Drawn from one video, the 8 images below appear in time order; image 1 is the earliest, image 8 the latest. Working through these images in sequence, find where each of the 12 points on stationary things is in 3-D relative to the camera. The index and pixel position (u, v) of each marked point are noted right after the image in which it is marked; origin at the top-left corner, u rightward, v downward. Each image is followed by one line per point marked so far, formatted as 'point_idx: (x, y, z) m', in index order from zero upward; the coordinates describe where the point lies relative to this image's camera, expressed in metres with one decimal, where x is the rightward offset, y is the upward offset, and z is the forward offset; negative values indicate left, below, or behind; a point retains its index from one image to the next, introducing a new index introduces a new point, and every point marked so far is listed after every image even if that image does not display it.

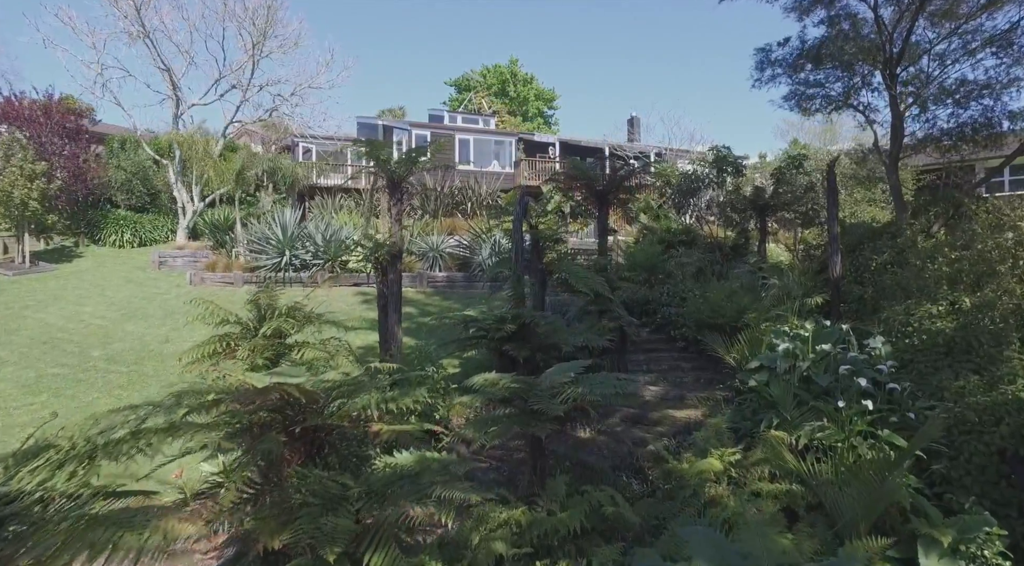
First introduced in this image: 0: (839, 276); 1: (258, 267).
0: (+3.9, +0.1, +8.0) m
1: (-4.6, +0.3, +12.2) m
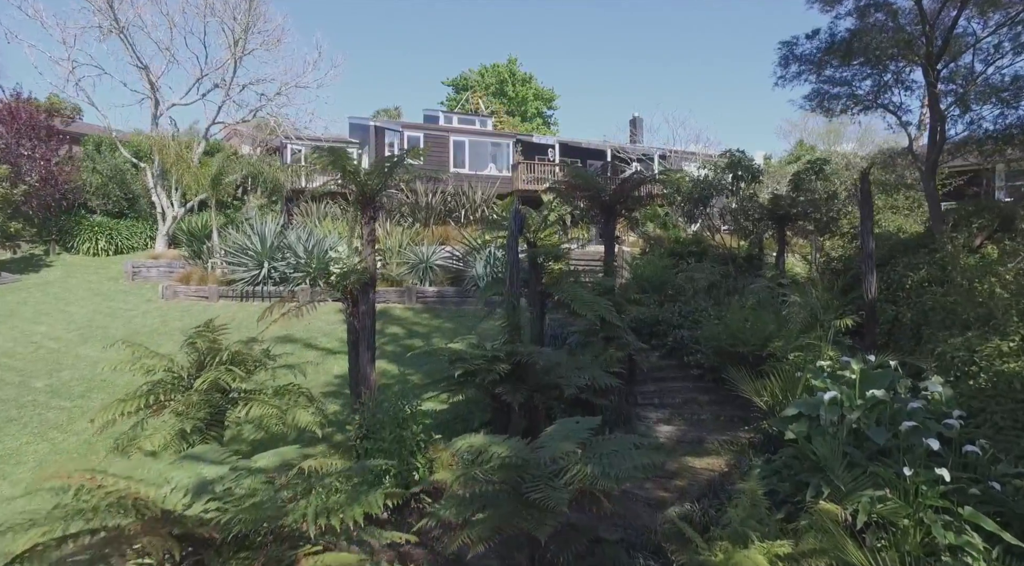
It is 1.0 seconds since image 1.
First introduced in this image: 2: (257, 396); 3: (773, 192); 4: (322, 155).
0: (+3.8, -0.2, +7.1) m
1: (-4.6, 0.0, +11.3) m
2: (-1.5, -0.7, +4.0) m
3: (+4.2, +1.5, +10.8) m
4: (-1.4, +0.9, +5.0) m
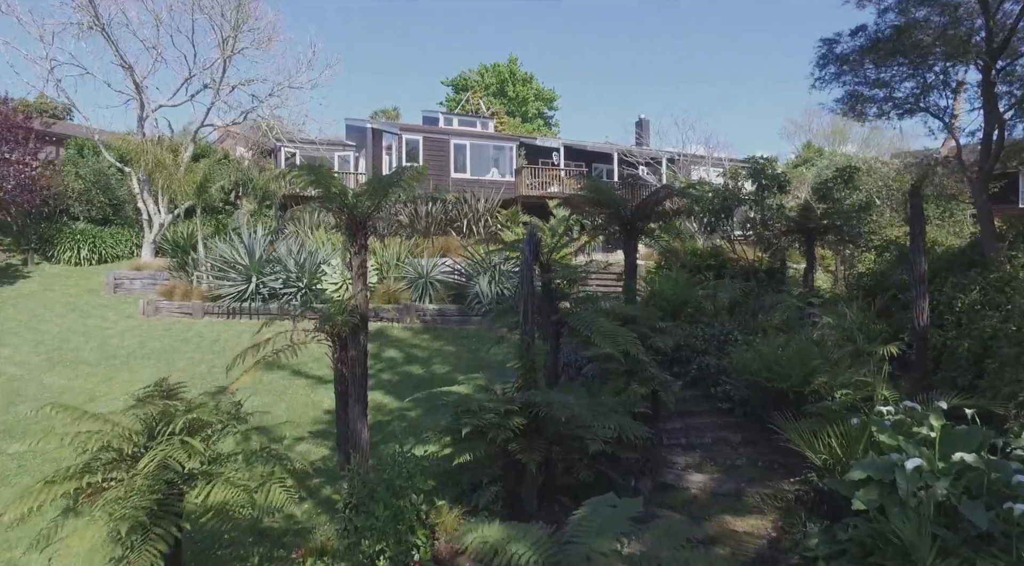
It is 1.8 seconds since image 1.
0: (+3.9, -0.4, +6.4) m
1: (-4.6, -0.2, +10.5) m
2: (-1.4, -0.9, +3.3) m
3: (+4.3, +1.2, +10.1) m
4: (-1.3, +0.7, +4.3) m
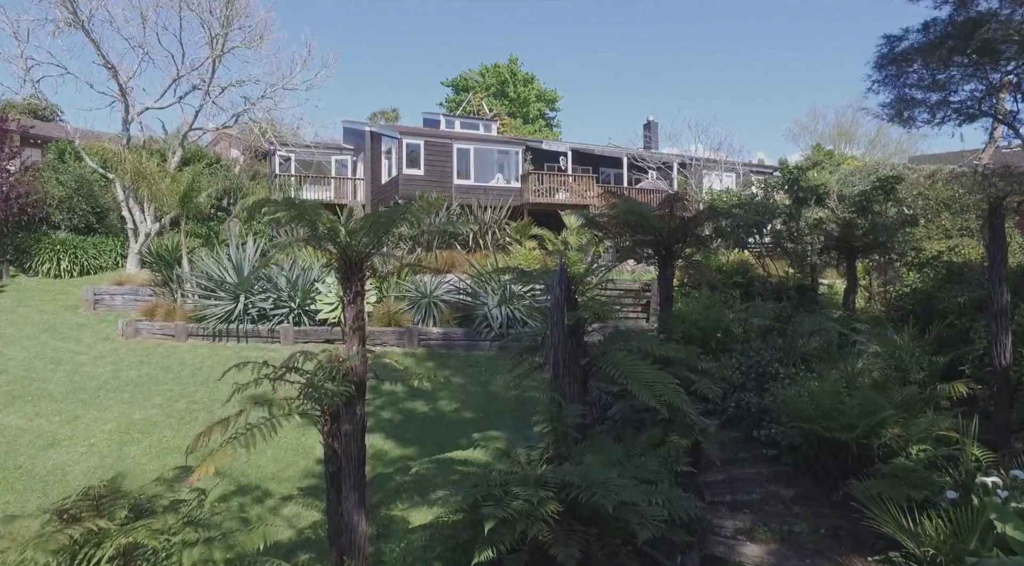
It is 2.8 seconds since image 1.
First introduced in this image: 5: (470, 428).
0: (+4.1, -0.7, +5.5) m
1: (-4.4, -0.5, +9.7) m
2: (-1.2, -1.2, +2.4) m
3: (+4.4, +0.9, +9.3) m
4: (-1.1, +0.4, +3.4) m
5: (-0.4, -1.4, +6.5) m
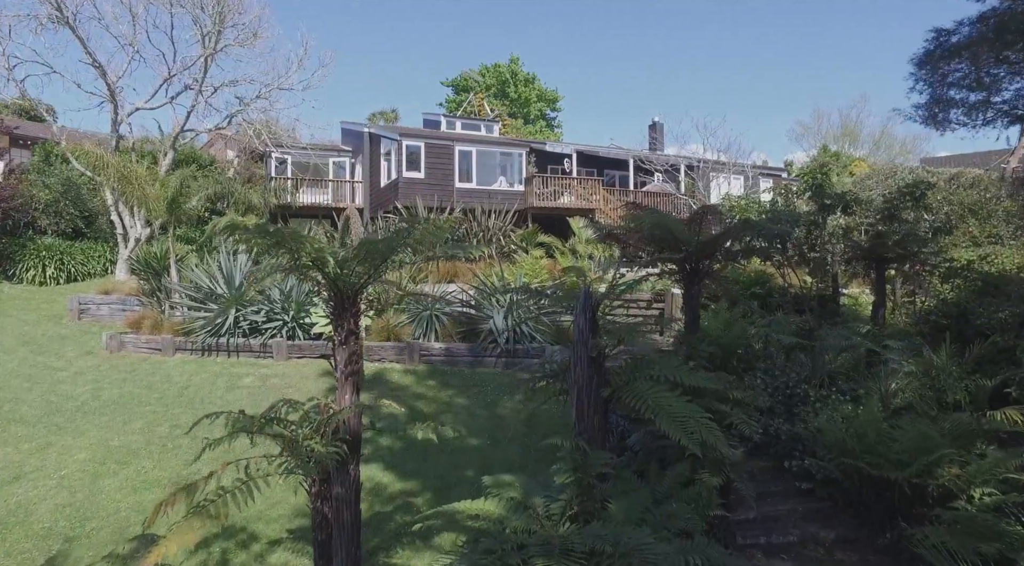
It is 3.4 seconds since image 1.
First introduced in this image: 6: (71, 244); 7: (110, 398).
0: (+4.2, -0.8, +5.0) m
1: (-4.3, -0.6, +9.2) m
2: (-1.1, -1.3, +1.9) m
3: (+4.5, +0.8, +8.7) m
4: (-1.0, +0.3, +2.9) m
5: (-0.3, -1.5, +6.0) m
6: (-9.0, +0.8, +13.8) m
7: (-4.4, -1.3, +7.4) m
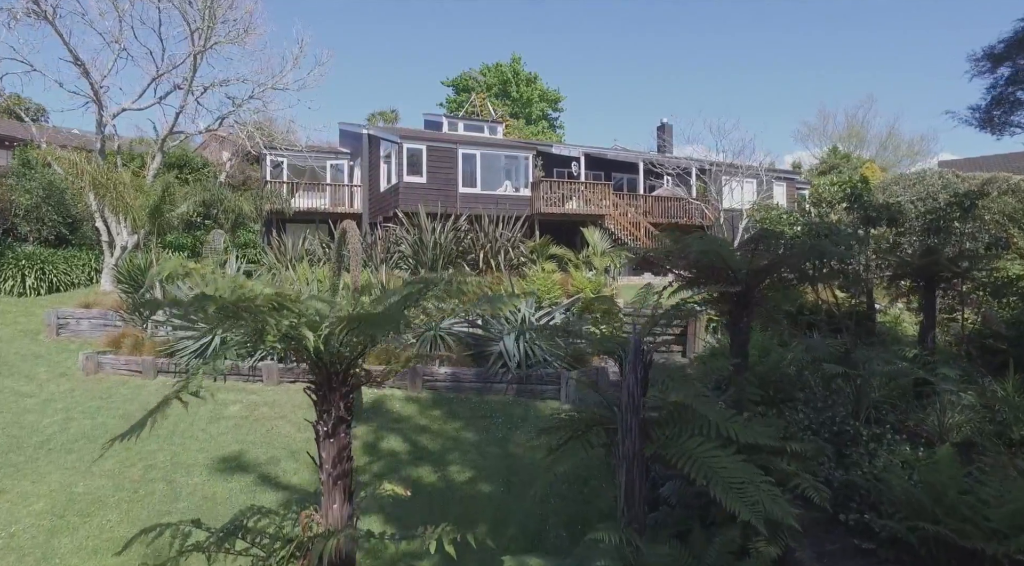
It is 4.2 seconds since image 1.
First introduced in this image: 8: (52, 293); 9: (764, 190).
0: (+4.3, -1.0, +4.3) m
1: (-4.2, -0.8, +8.4) m
2: (-1.0, -1.5, +1.2) m
3: (+4.7, +0.6, +8.0) m
4: (-0.9, +0.1, +2.2) m
5: (-0.2, -1.8, +5.2) m
6: (-8.9, +0.6, +13.1) m
7: (-4.3, -1.5, +6.7) m
8: (-8.5, -0.2, +12.5) m
9: (+6.9, +2.6, +18.6) m
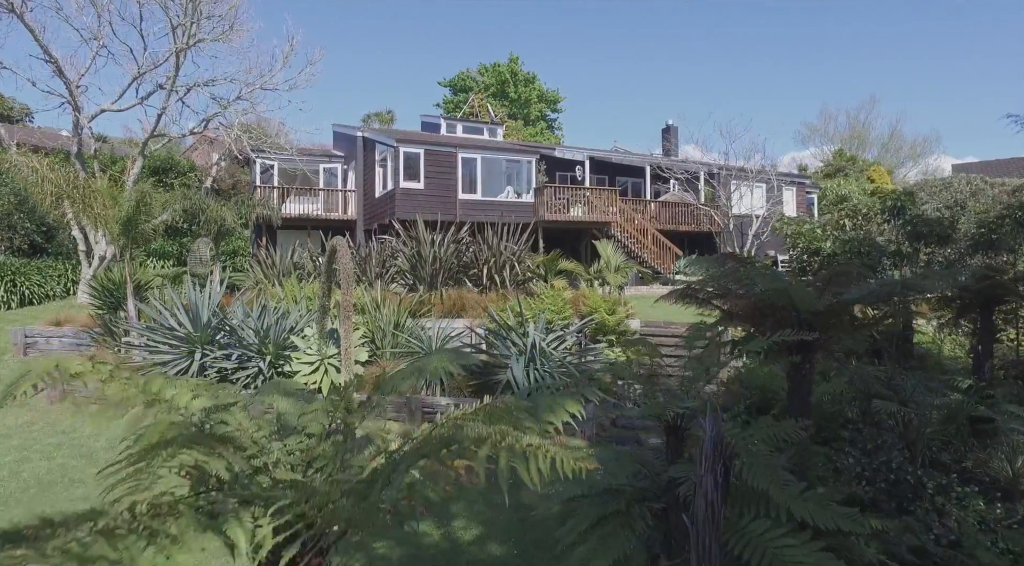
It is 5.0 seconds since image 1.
0: (+4.4, -1.3, +3.6) m
1: (-4.1, -1.0, +7.7) m
2: (-0.9, -1.8, +0.4) m
3: (+4.7, +0.3, +7.3) m
4: (-0.8, -0.2, +1.5) m
5: (-0.1, -2.0, +4.5) m
6: (-8.8, +0.4, +12.3) m
7: (-4.2, -1.7, +5.9) m
8: (-8.4, -0.4, +11.7) m
9: (+7.0, +2.3, +17.9) m
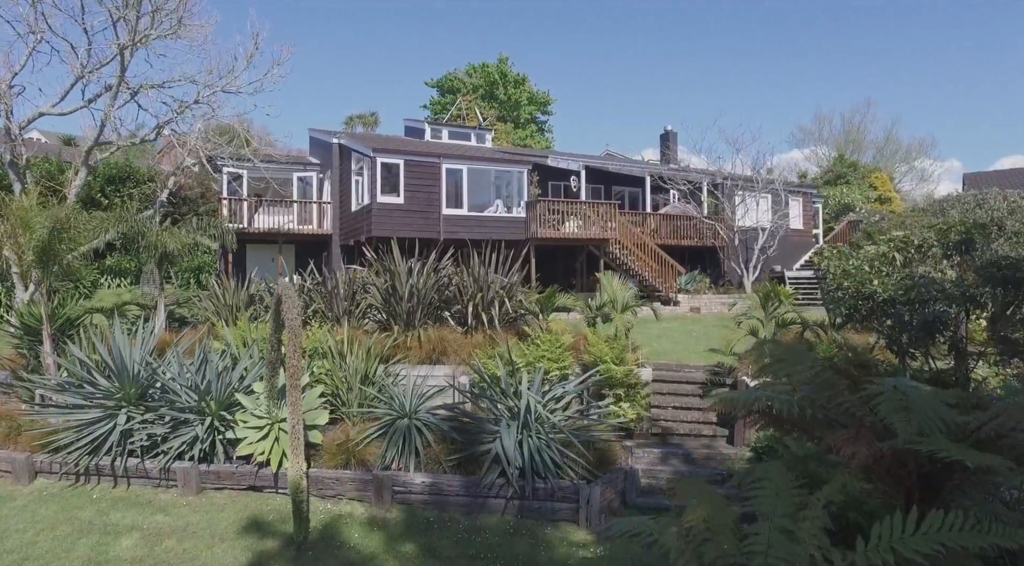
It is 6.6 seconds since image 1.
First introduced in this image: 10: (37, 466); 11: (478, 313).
0: (+4.4, -1.7, +2.4) m
1: (-4.2, -1.5, +6.3) m
2: (-0.9, -2.2, -0.8) m
3: (+4.6, -0.1, +6.1) m
4: (-0.8, -0.6, +0.2) m
5: (-0.1, -2.4, +3.2) m
6: (-9.0, -0.1, +10.9) m
7: (-4.3, -2.1, +4.6) m
8: (-8.6, -0.9, +10.3) m
9: (+6.7, +1.9, +16.8) m
10: (-4.3, -1.7, +6.1) m
11: (-0.4, -0.3, +8.2) m
